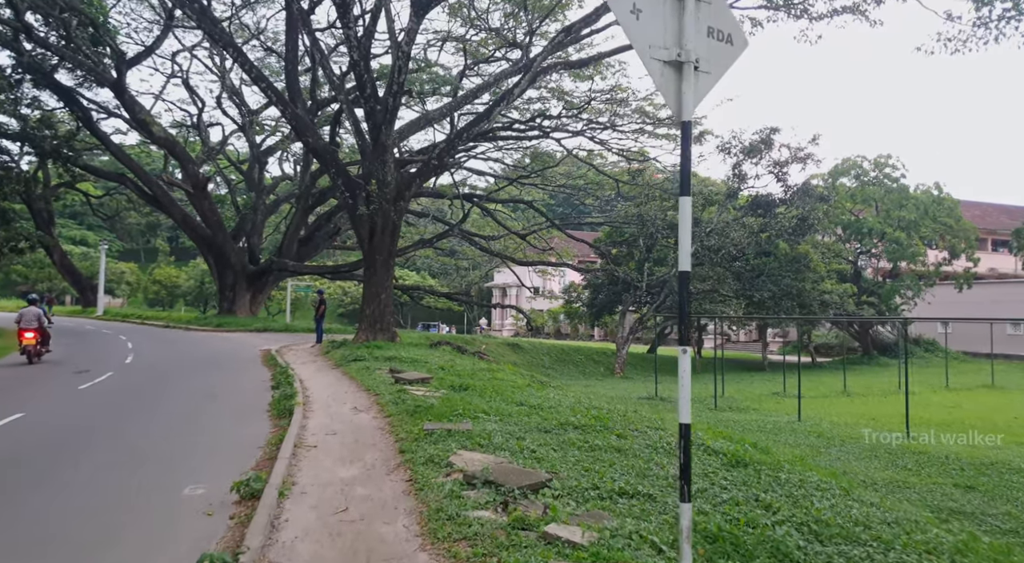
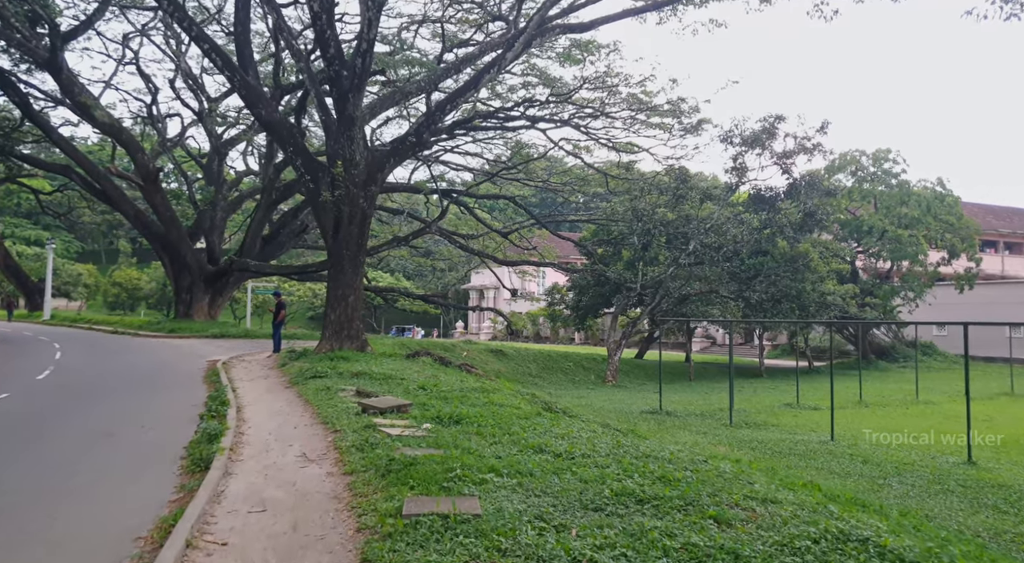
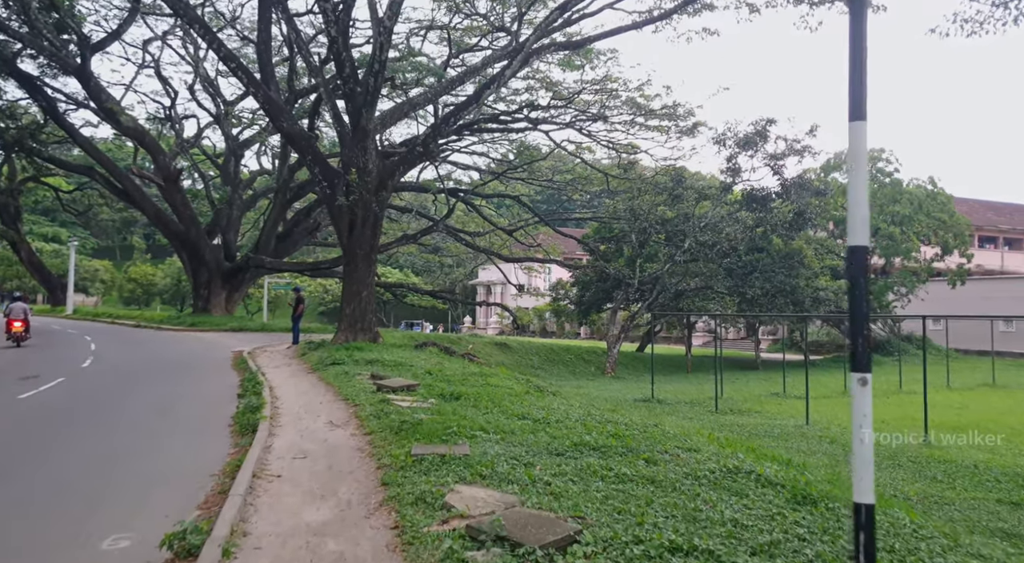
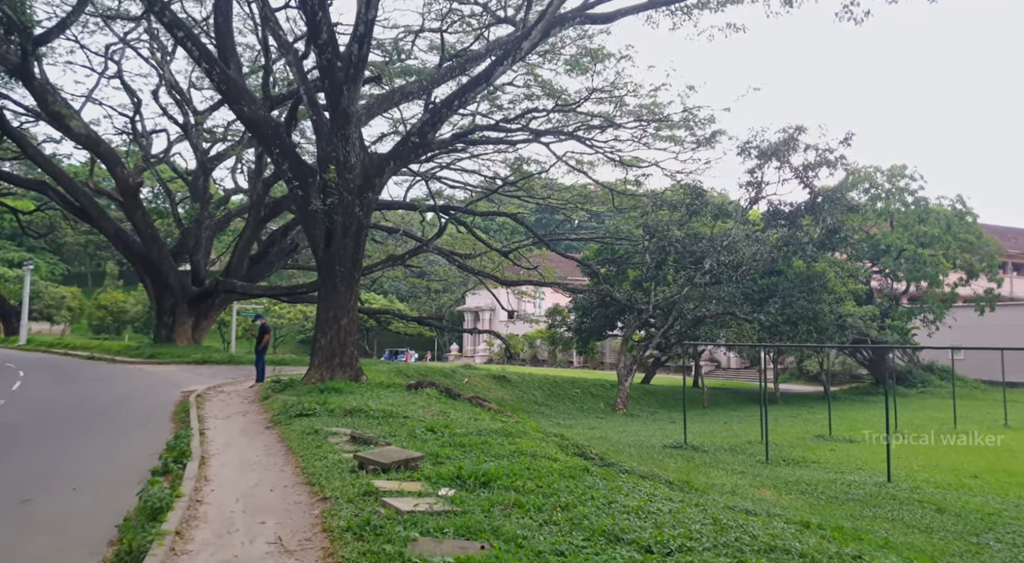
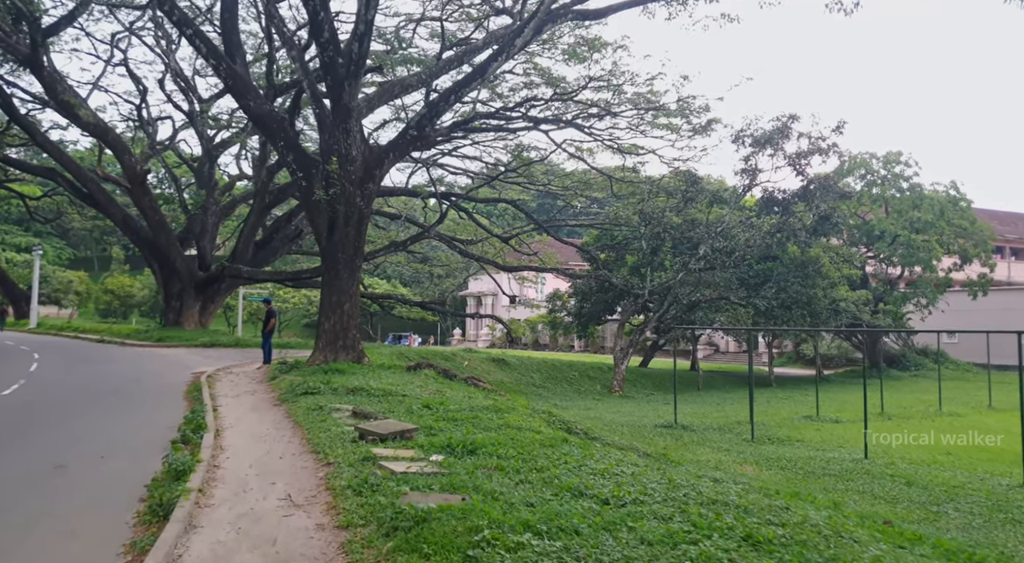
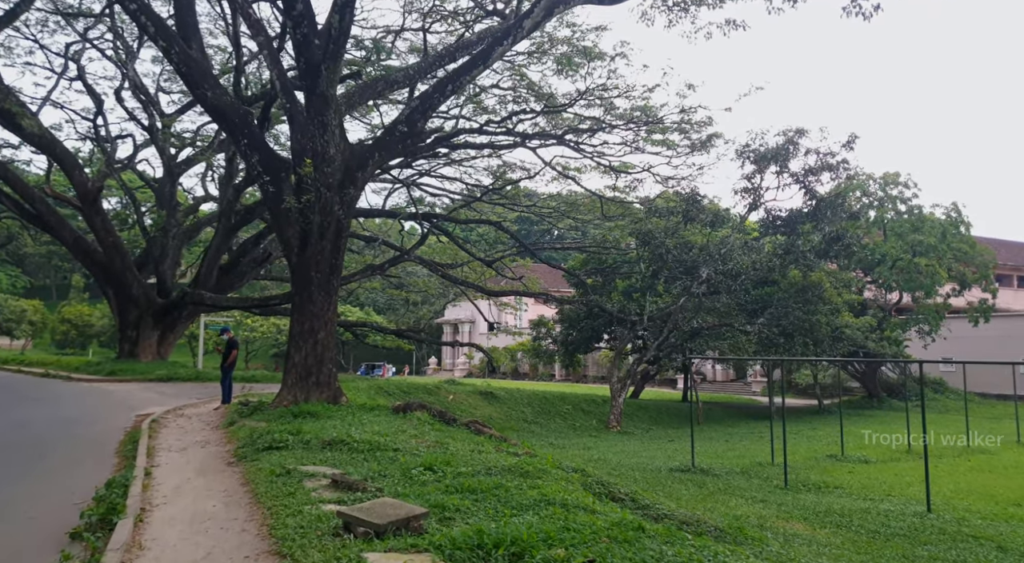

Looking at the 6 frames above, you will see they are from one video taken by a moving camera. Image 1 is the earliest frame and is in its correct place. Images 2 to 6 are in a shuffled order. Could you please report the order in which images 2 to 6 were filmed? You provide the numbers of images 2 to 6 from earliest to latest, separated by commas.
3, 2, 5, 4, 6
